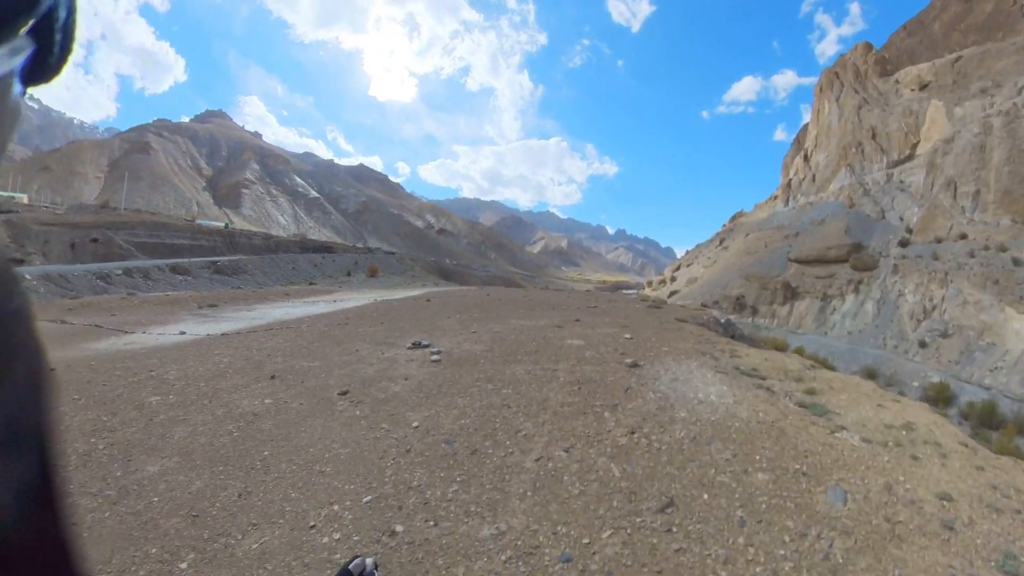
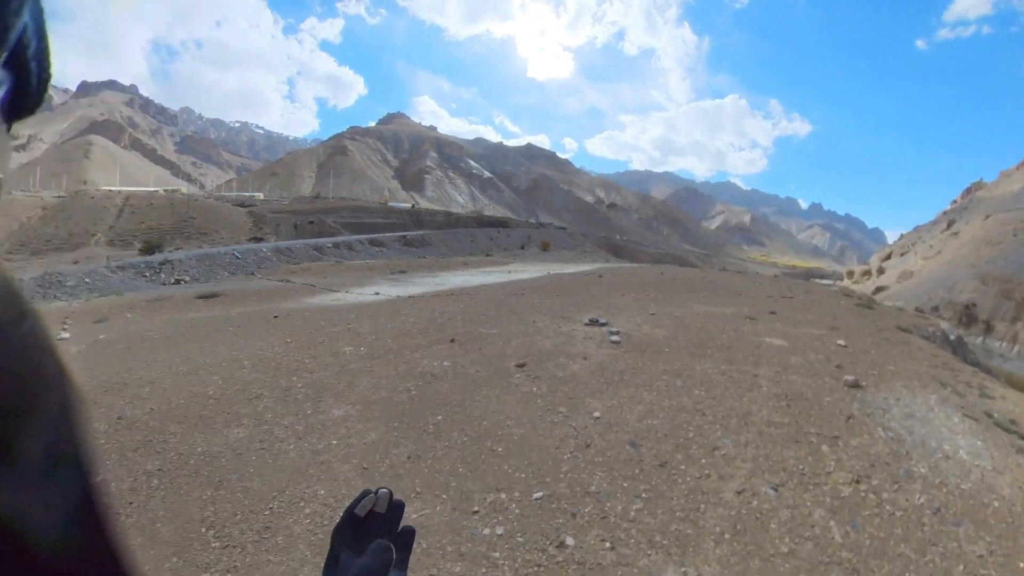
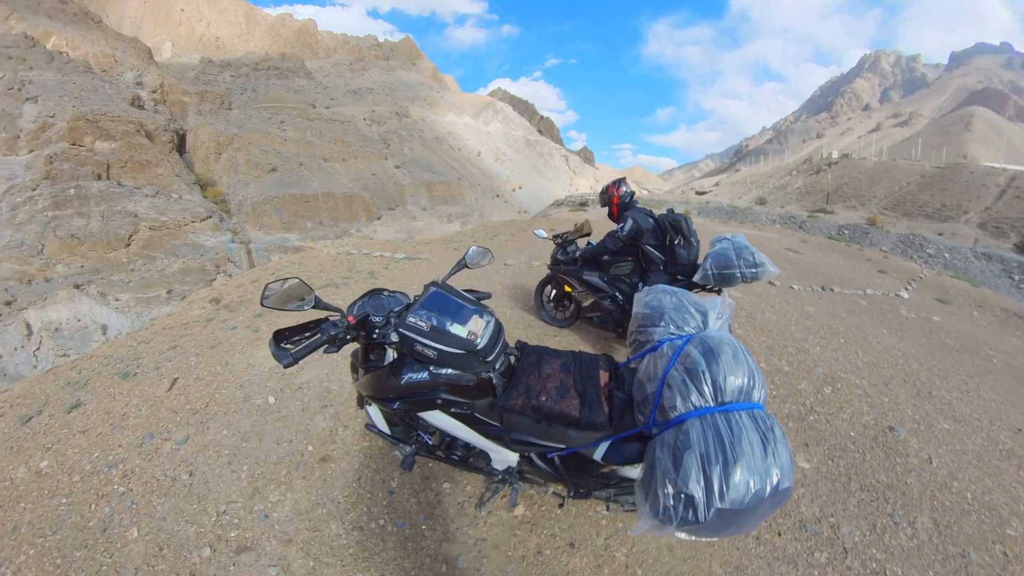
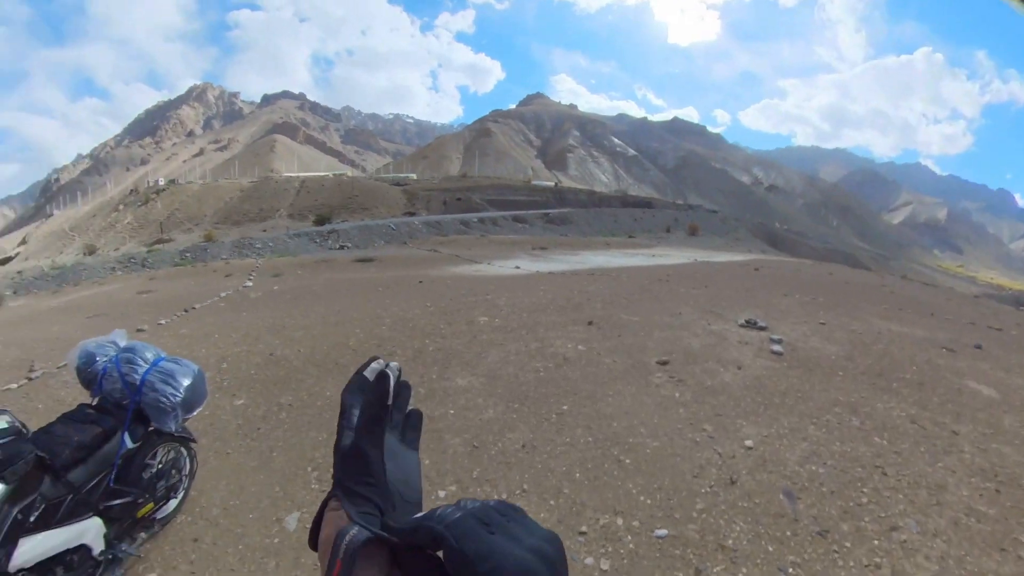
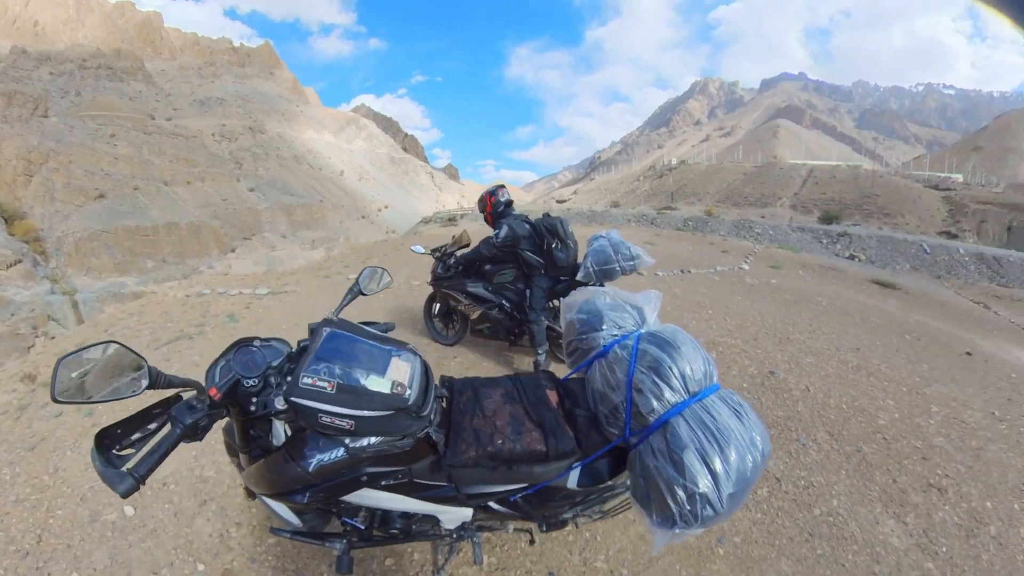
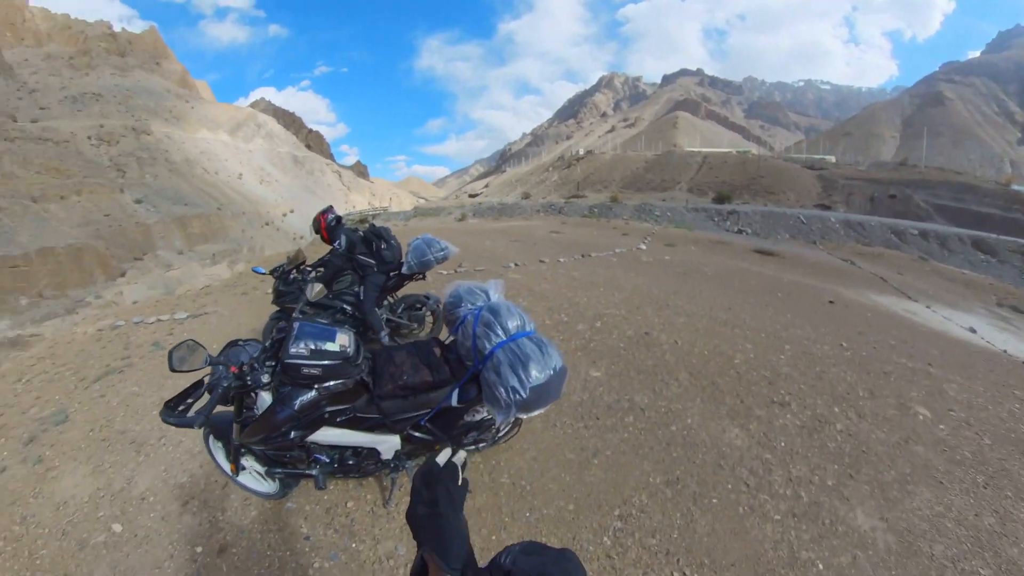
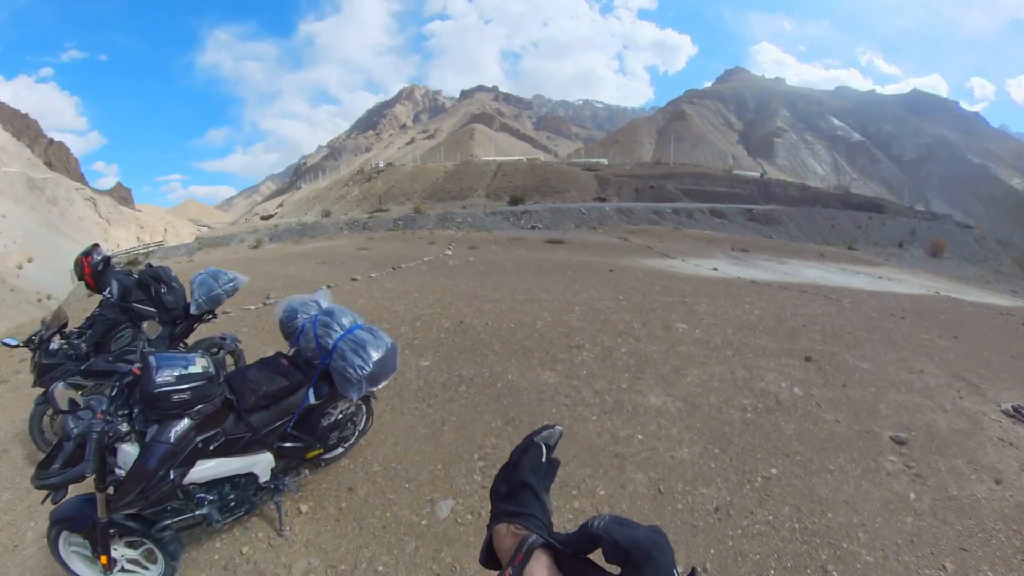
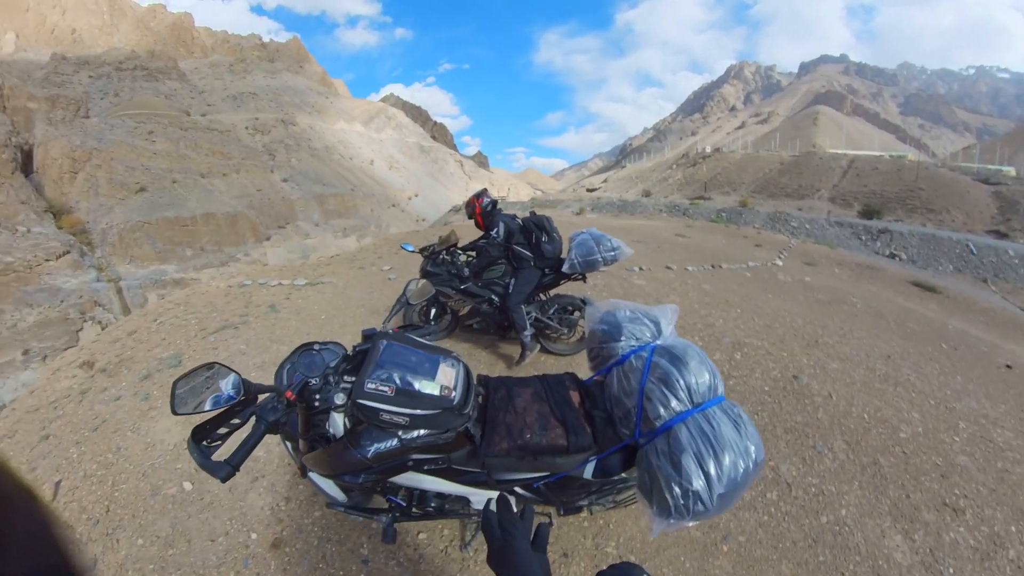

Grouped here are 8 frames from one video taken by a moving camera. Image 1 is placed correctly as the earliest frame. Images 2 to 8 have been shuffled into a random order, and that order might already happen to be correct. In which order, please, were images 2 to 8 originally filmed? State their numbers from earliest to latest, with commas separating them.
2, 4, 7, 6, 8, 3, 5
